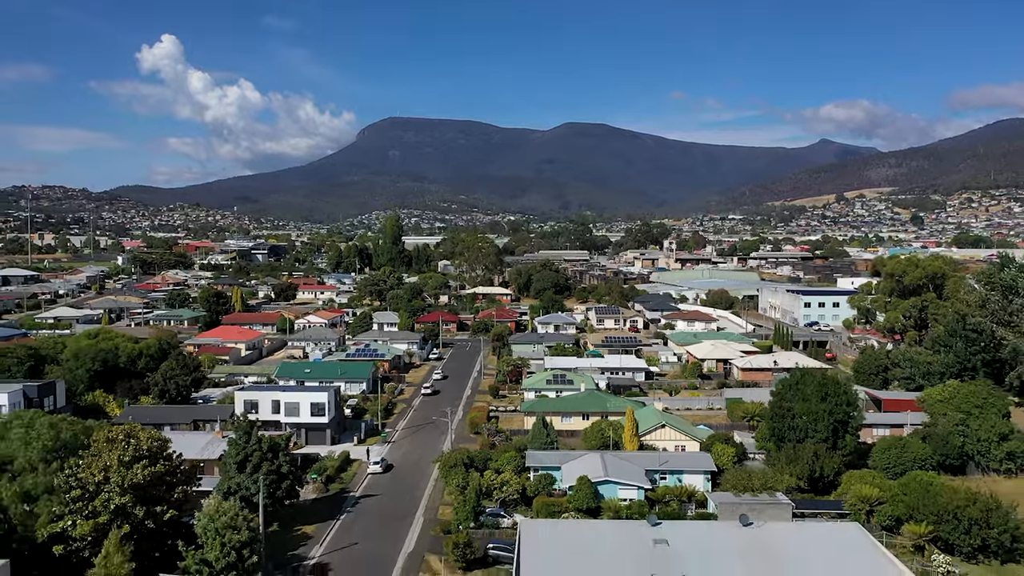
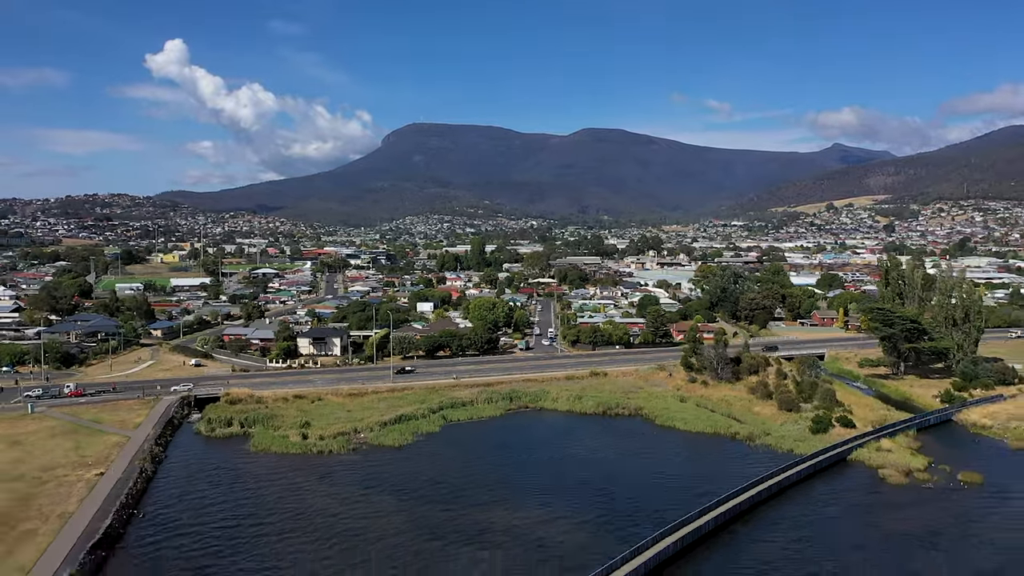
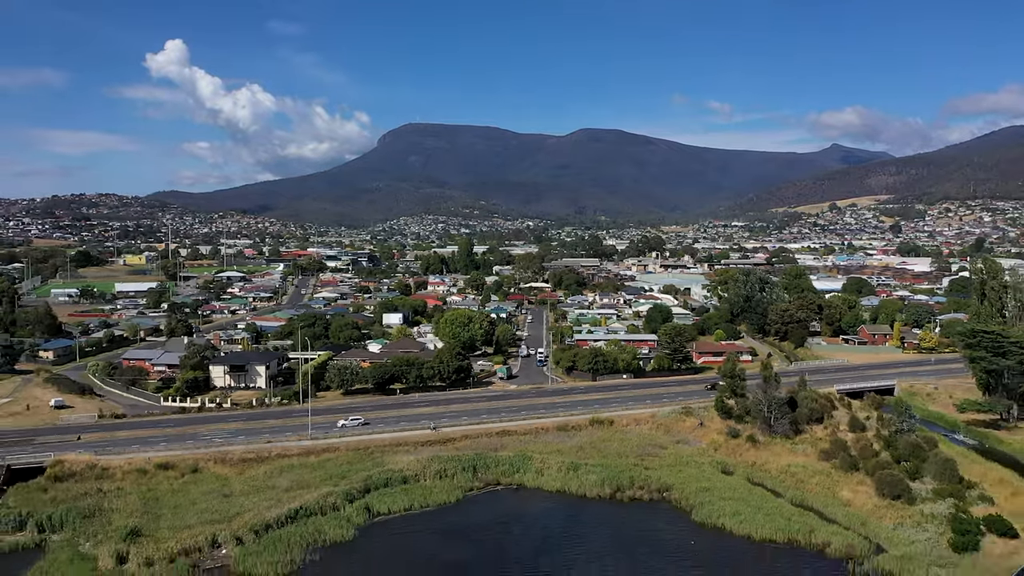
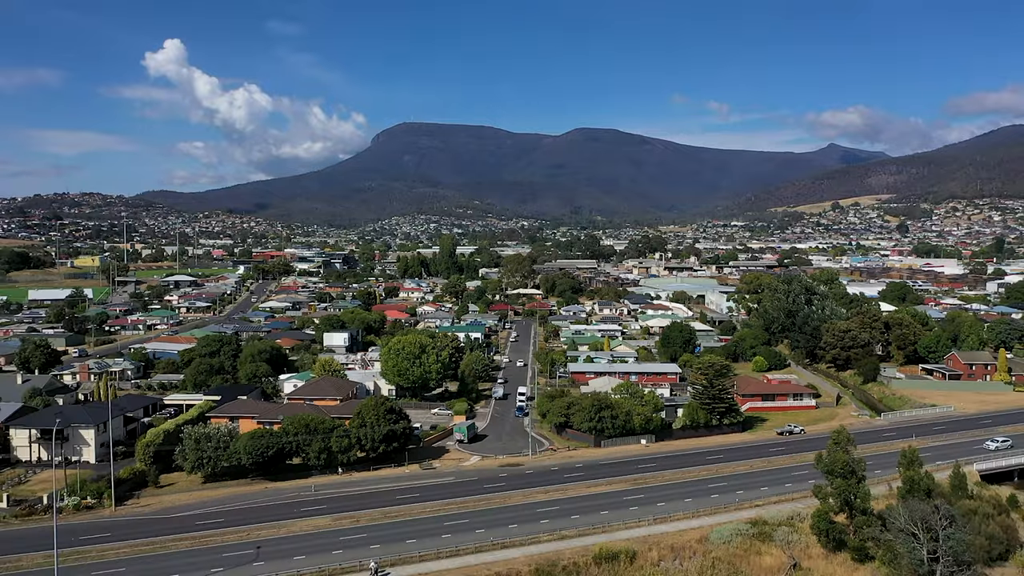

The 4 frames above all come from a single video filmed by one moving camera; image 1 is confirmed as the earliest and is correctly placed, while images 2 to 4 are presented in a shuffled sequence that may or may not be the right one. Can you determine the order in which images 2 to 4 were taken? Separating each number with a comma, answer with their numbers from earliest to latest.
4, 3, 2
